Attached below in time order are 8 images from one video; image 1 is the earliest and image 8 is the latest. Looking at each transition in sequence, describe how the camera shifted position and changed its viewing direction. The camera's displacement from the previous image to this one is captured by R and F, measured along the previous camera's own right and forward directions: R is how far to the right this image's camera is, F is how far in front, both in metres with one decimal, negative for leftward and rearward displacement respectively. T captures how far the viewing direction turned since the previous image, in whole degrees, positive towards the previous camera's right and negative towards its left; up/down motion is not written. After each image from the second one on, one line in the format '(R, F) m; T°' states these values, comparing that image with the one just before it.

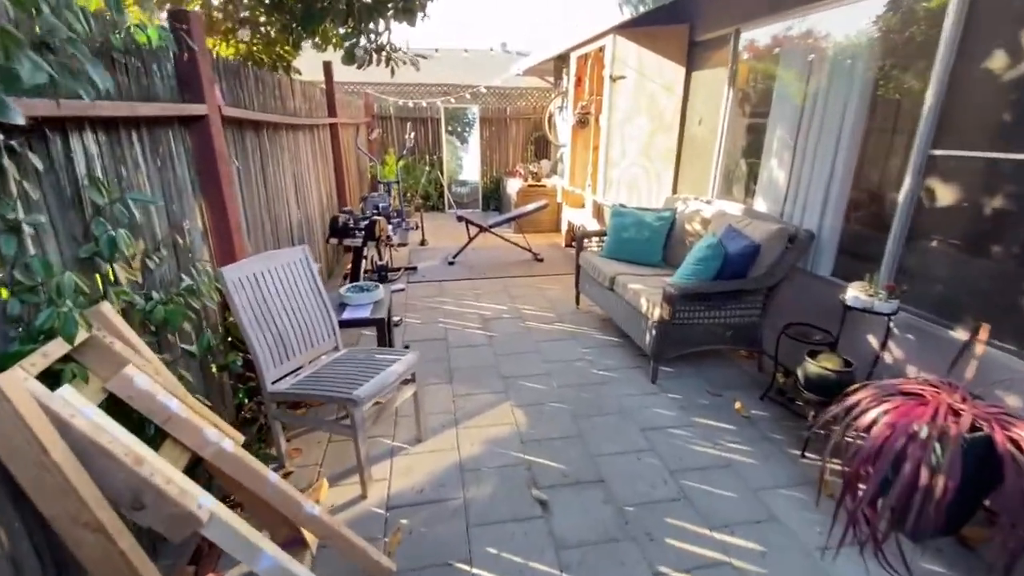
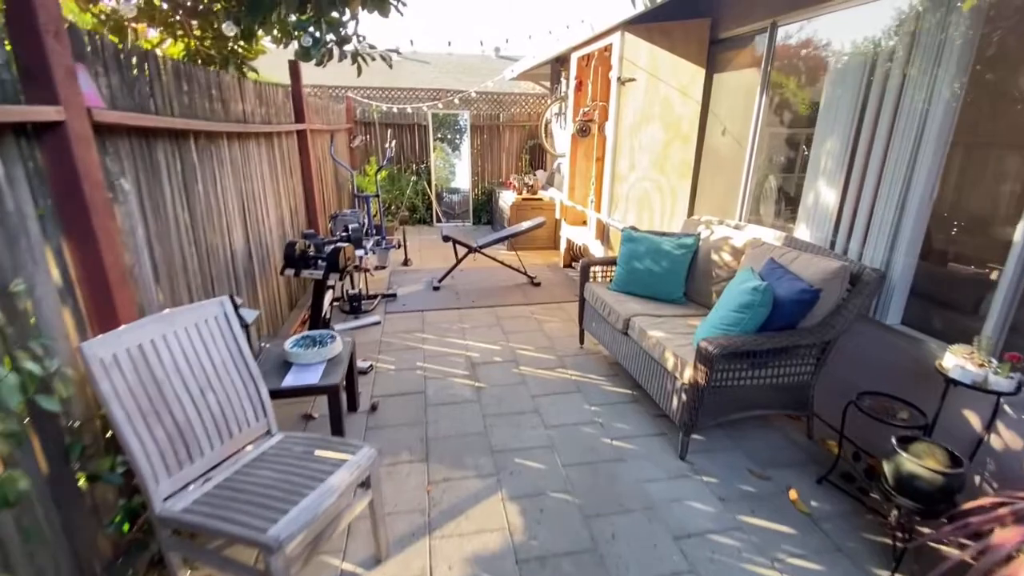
(0.0, +0.6) m; +1°
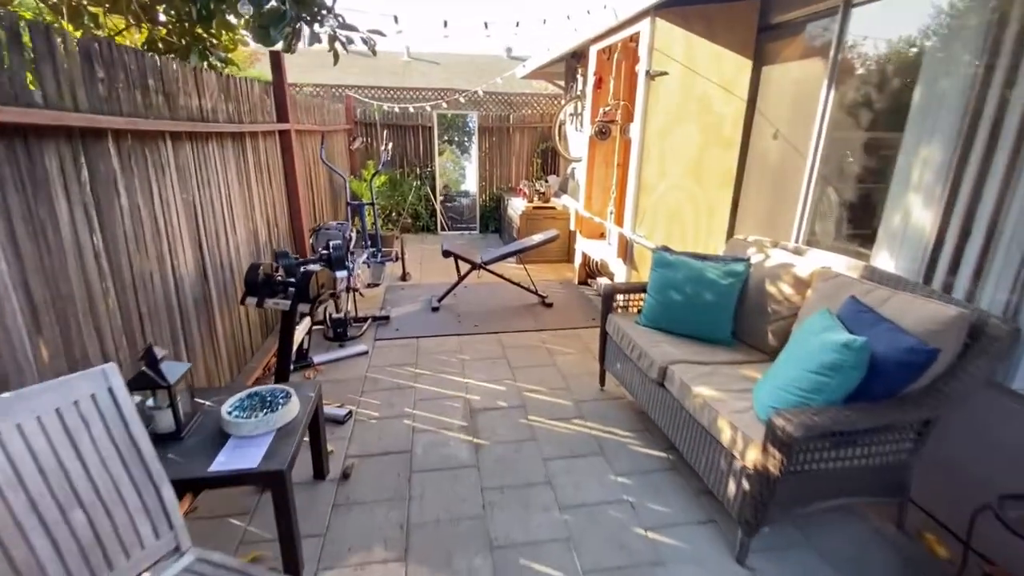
(0.0, +0.5) m; -1°
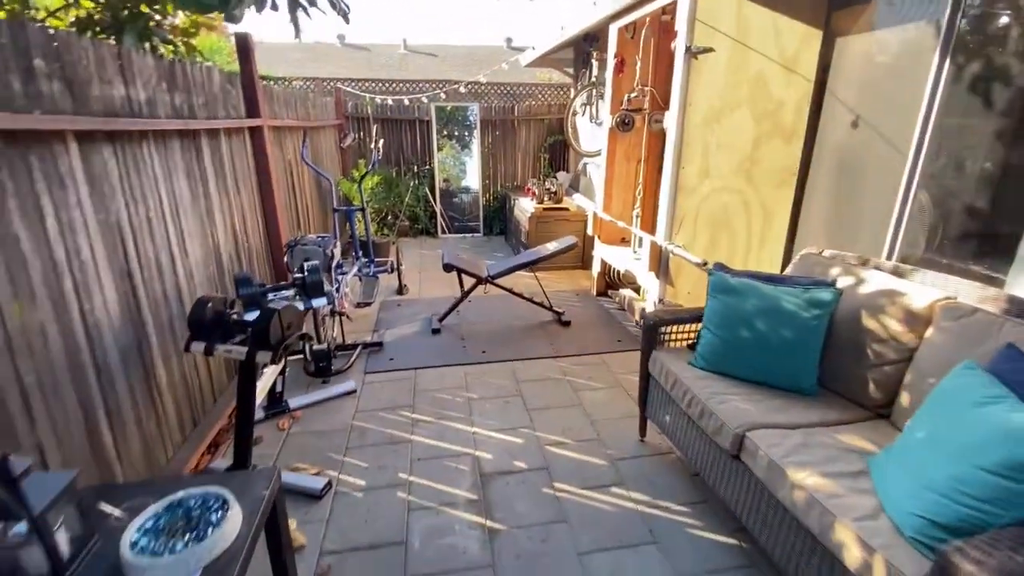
(-0.1, +0.6) m; 0°
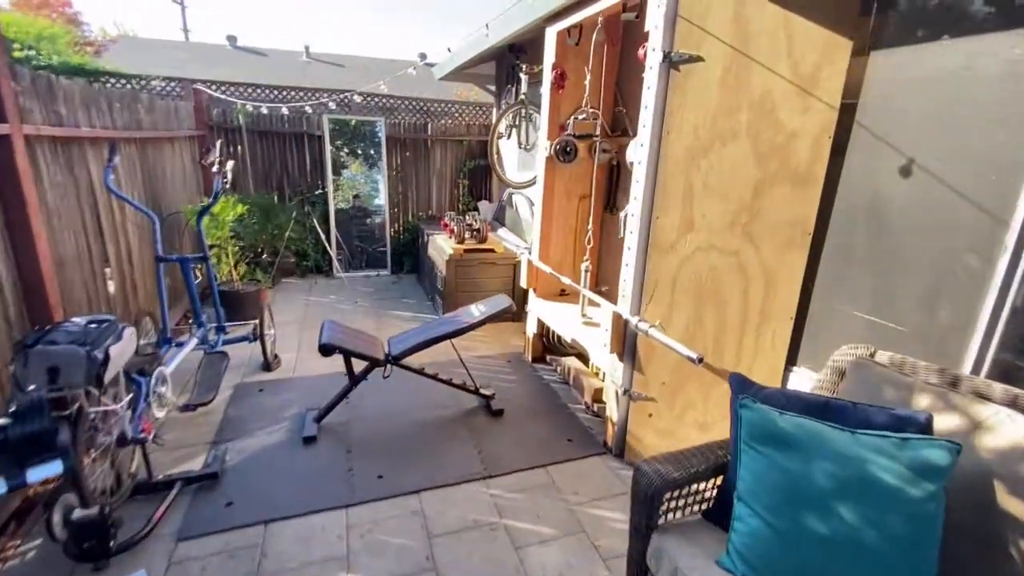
(0.0, +0.9) m; +10°
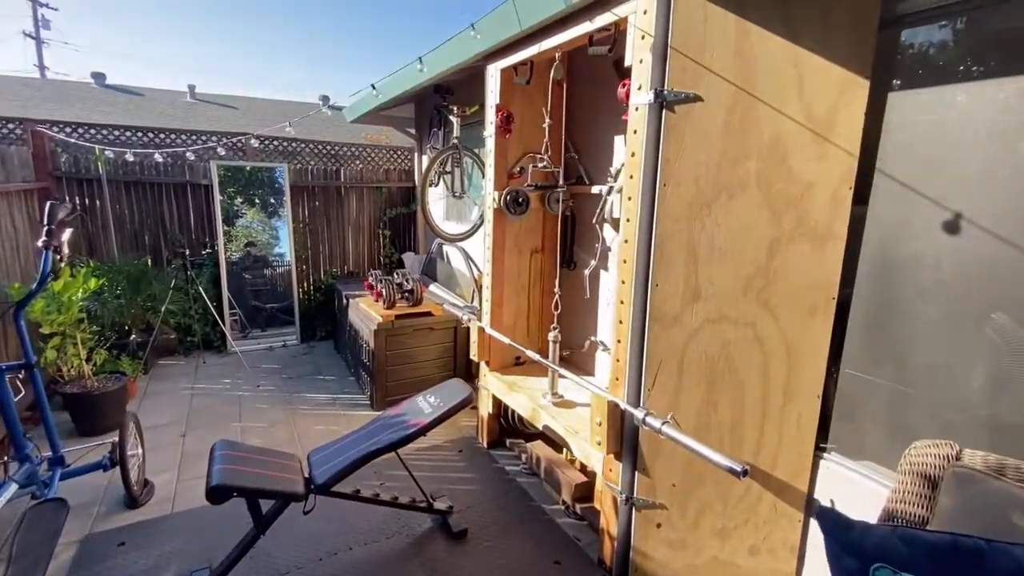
(-0.2, +0.5) m; +10°
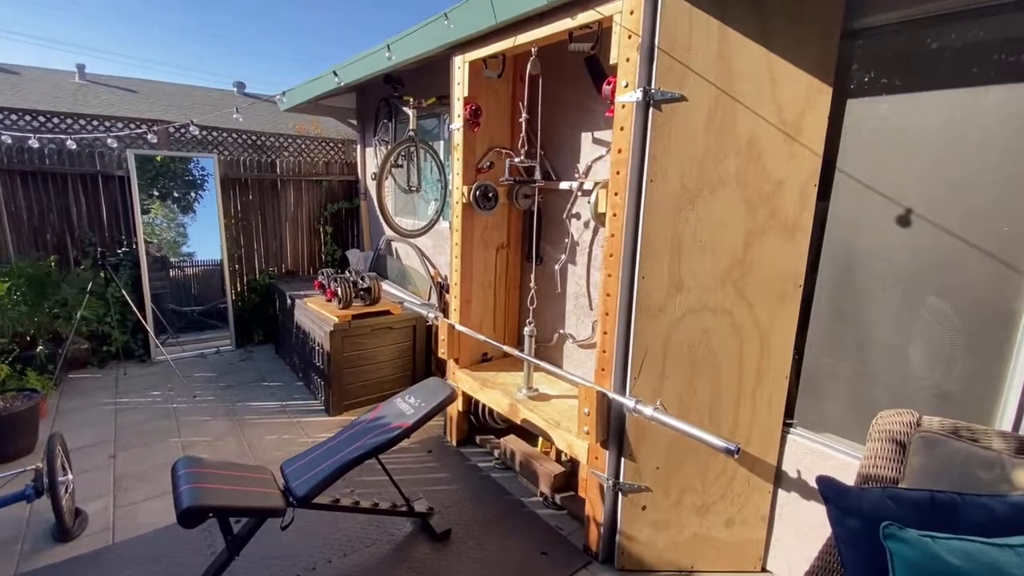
(-0.2, 0.0) m; +8°
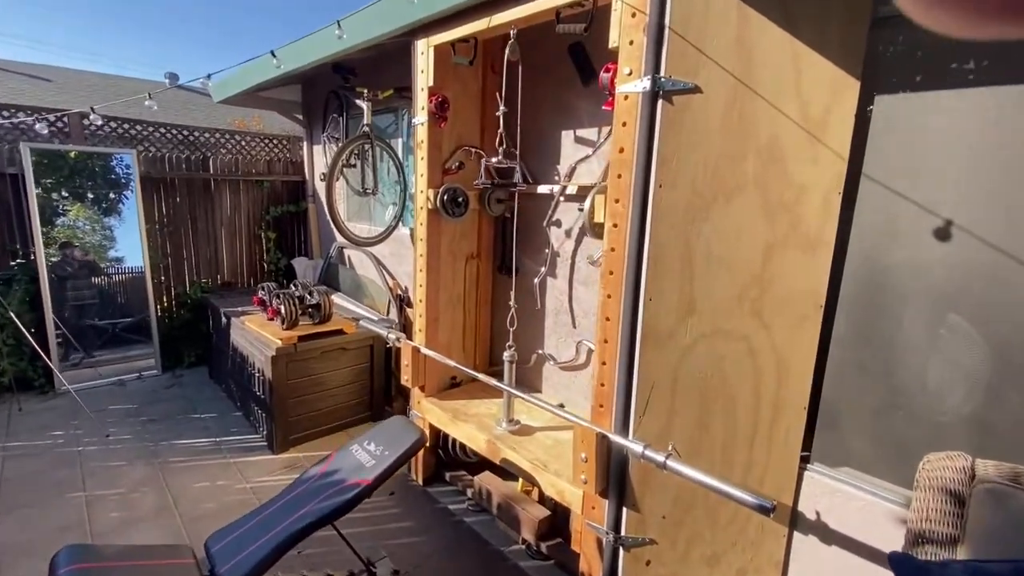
(-0.1, +0.3) m; +5°
